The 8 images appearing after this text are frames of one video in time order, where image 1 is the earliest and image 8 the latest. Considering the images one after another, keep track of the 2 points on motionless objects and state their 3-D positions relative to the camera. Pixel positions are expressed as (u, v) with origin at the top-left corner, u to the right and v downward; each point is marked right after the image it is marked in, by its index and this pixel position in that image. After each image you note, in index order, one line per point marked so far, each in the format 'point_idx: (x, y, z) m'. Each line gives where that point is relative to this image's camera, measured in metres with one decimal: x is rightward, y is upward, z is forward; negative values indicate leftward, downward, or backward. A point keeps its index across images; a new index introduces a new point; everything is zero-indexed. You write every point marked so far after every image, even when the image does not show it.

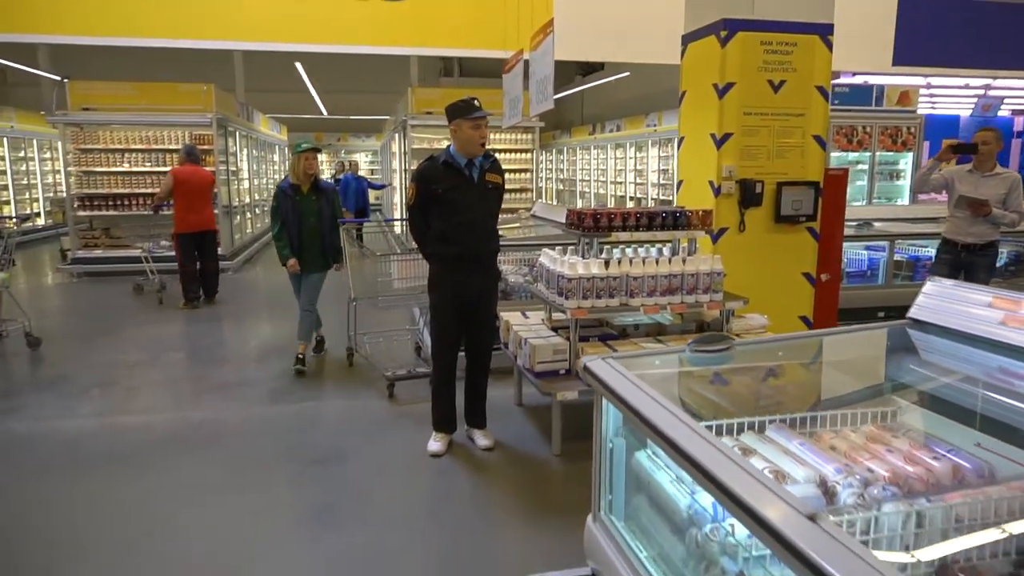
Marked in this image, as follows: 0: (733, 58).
0: (+1.4, +1.5, +4.5) m
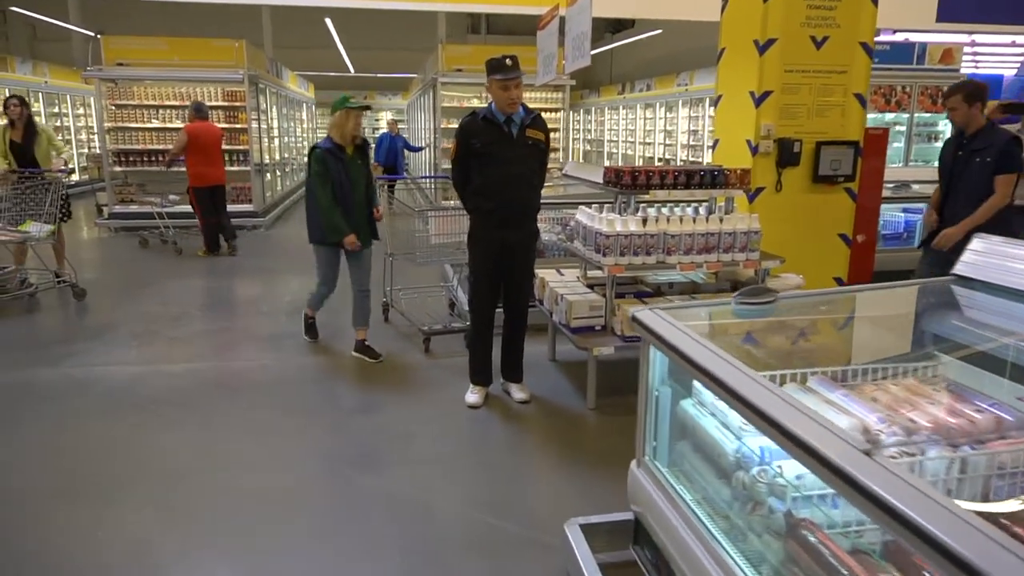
0: (+1.7, +1.7, +4.4) m
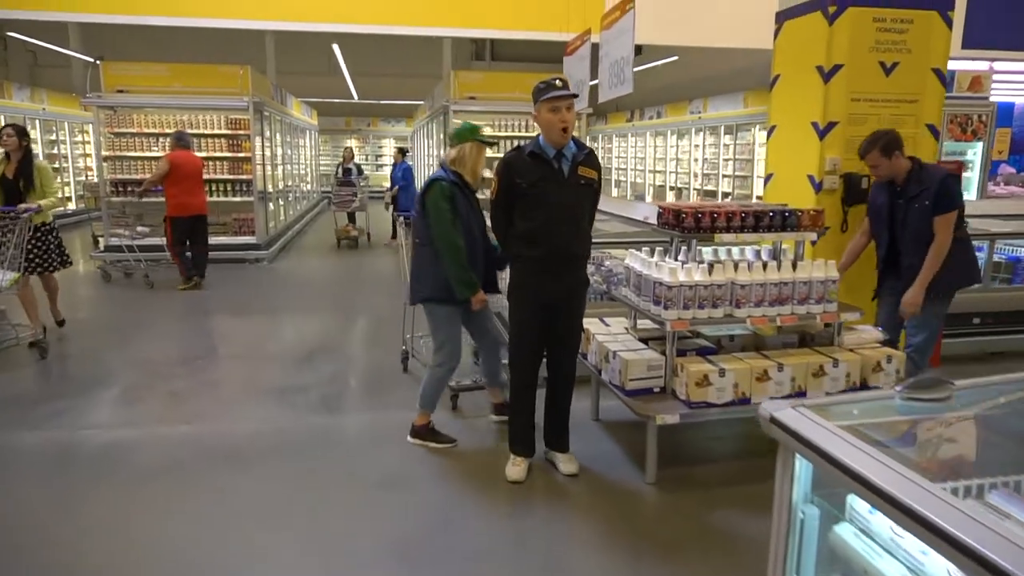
0: (+1.9, +1.4, +4.0) m
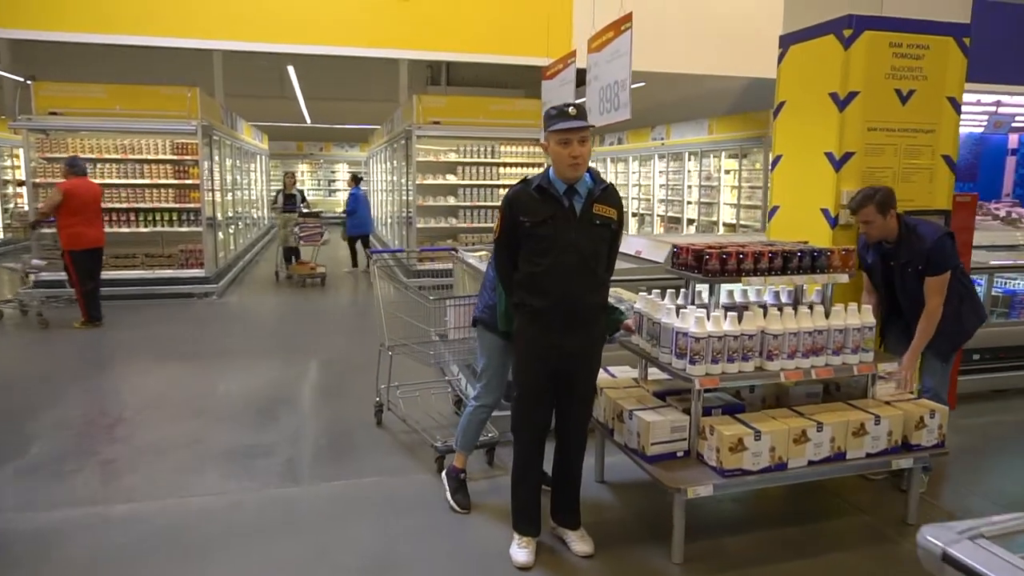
0: (+1.8, +1.2, +3.7) m
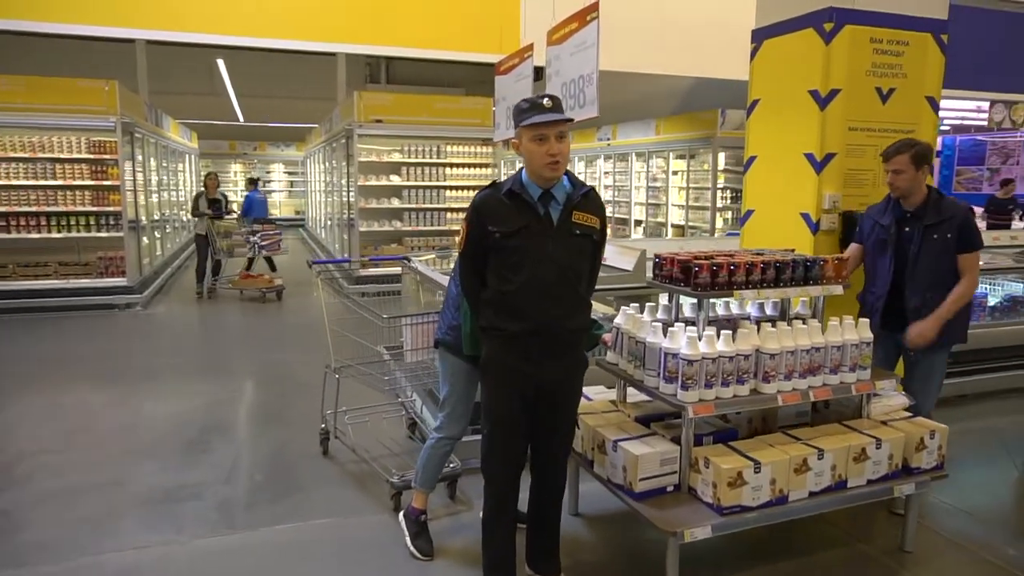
0: (+1.6, +1.2, +3.5) m
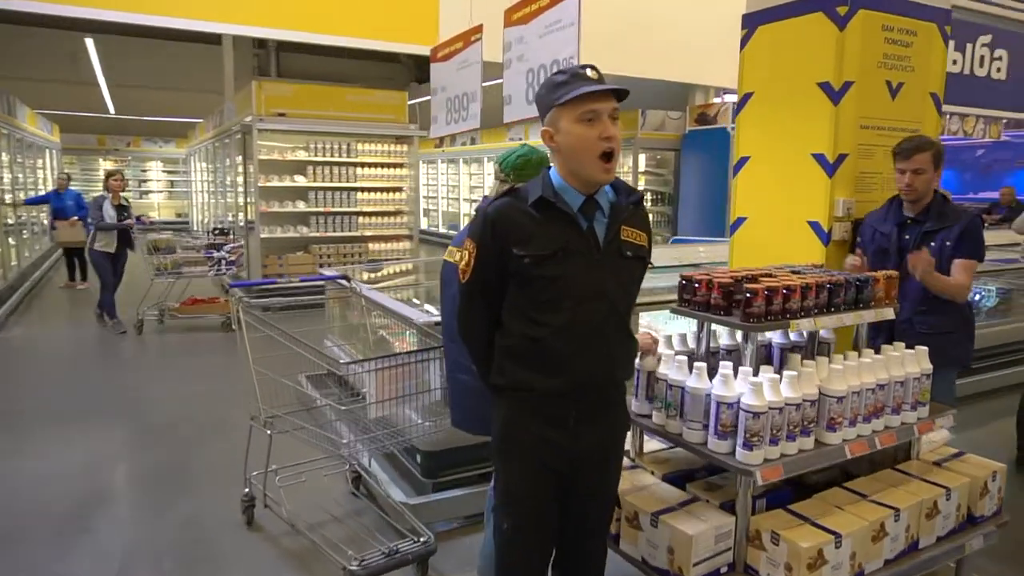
0: (+1.5, +1.1, +3.1) m
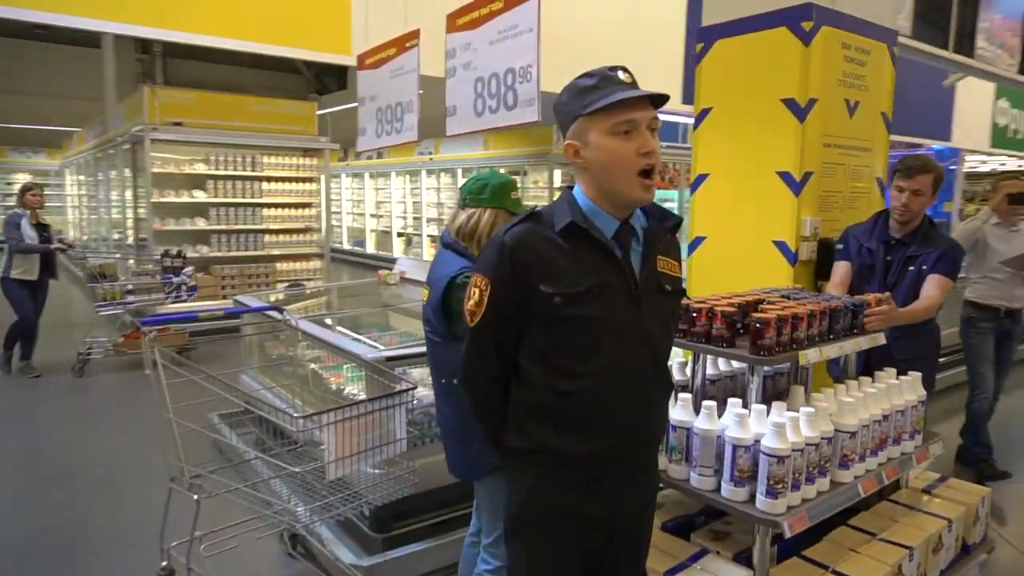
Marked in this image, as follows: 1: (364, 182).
0: (+1.3, +1.0, +3.1) m
1: (-3.2, +2.4, +15.5) m
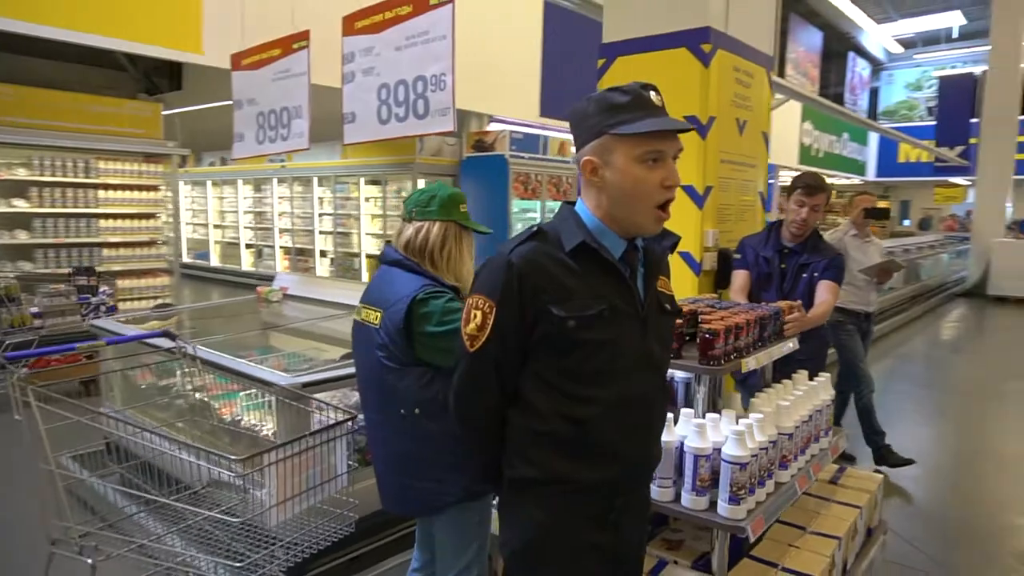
0: (+0.9, +0.9, +3.2) m
1: (-6.3, +2.0, +14.4) m
